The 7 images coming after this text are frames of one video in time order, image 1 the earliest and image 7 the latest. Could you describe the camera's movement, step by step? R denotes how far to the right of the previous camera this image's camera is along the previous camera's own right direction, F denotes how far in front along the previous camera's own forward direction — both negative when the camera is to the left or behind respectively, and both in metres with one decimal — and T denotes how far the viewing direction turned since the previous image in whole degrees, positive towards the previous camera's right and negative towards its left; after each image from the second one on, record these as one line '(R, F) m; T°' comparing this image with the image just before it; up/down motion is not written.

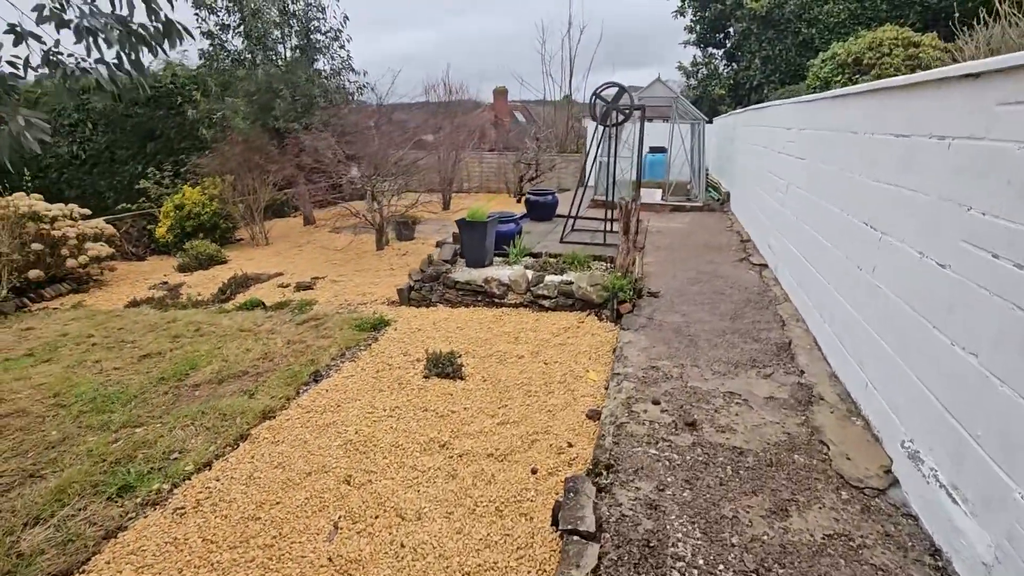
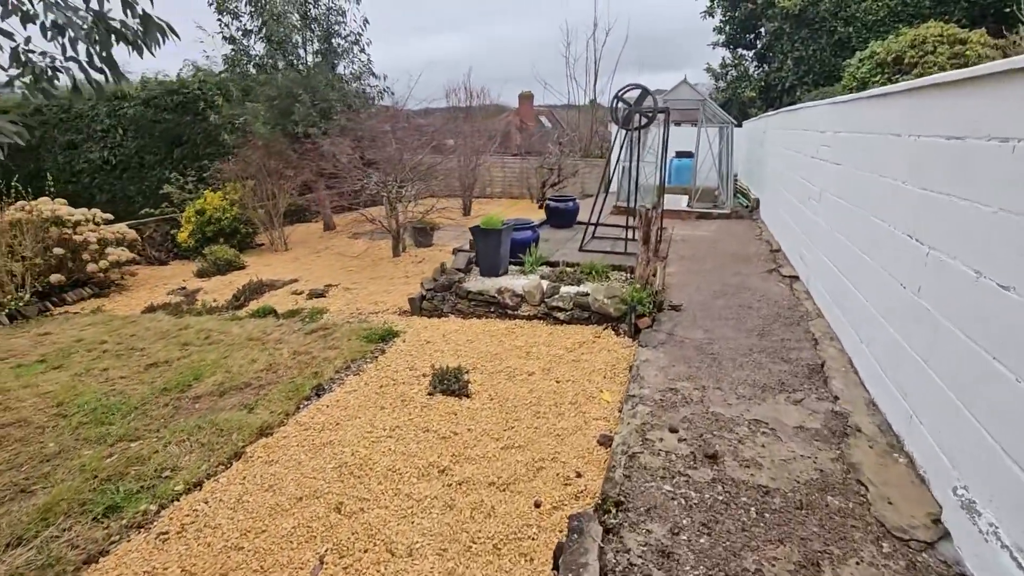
(+0.1, +0.2) m; -3°
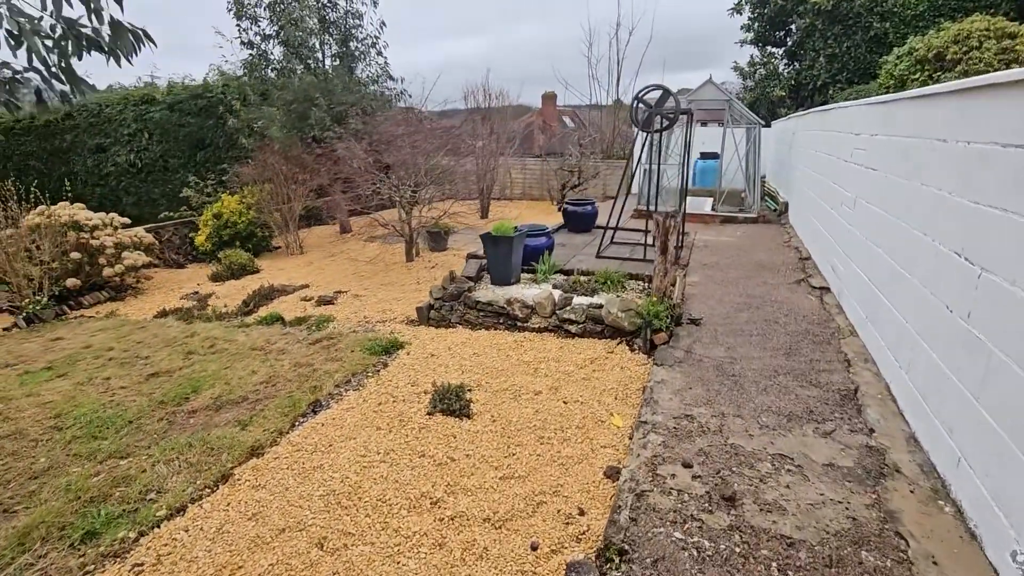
(+0.1, +0.2) m; -3°
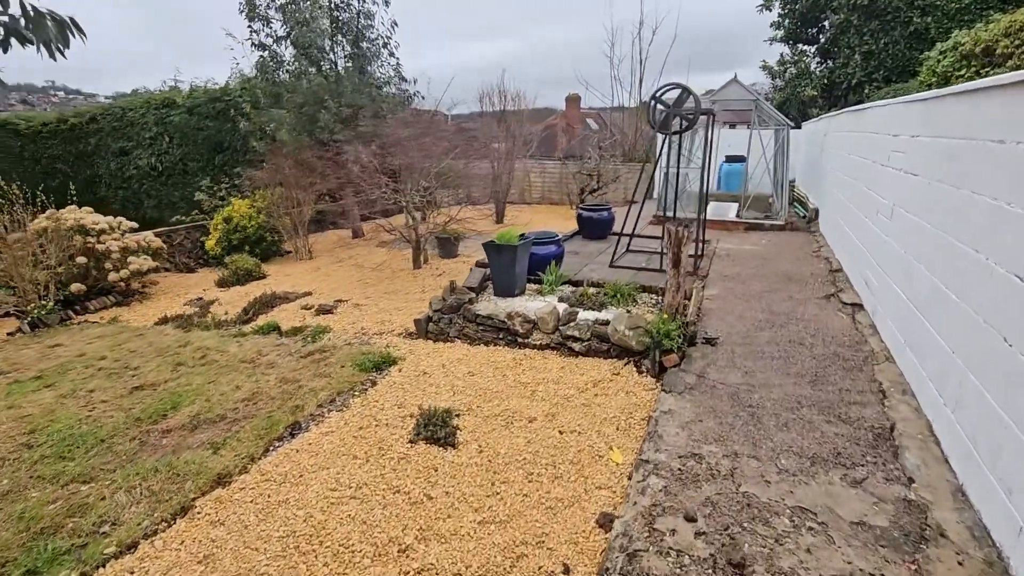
(+0.2, +0.3) m; -3°
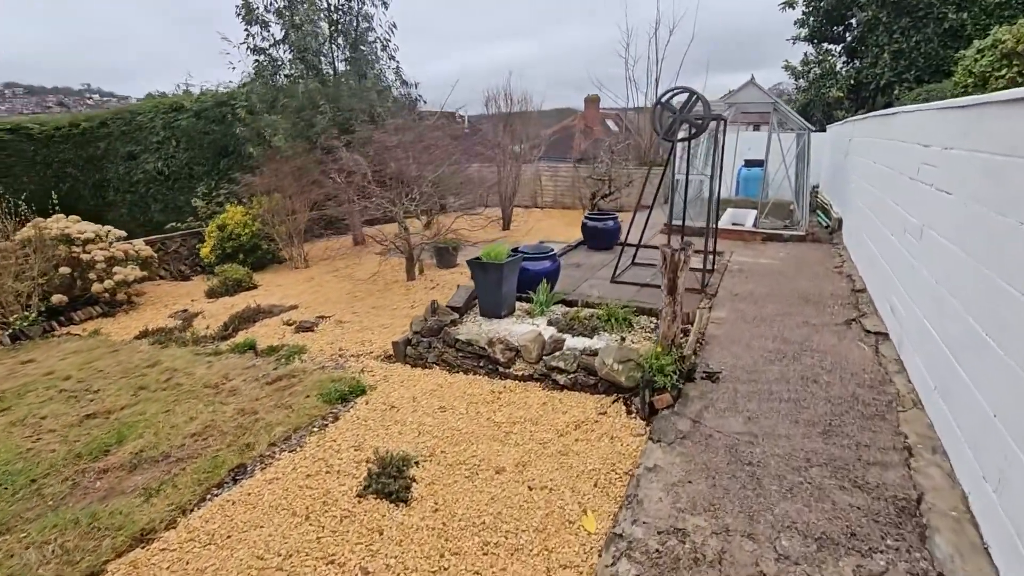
(+0.3, +0.4) m; -2°
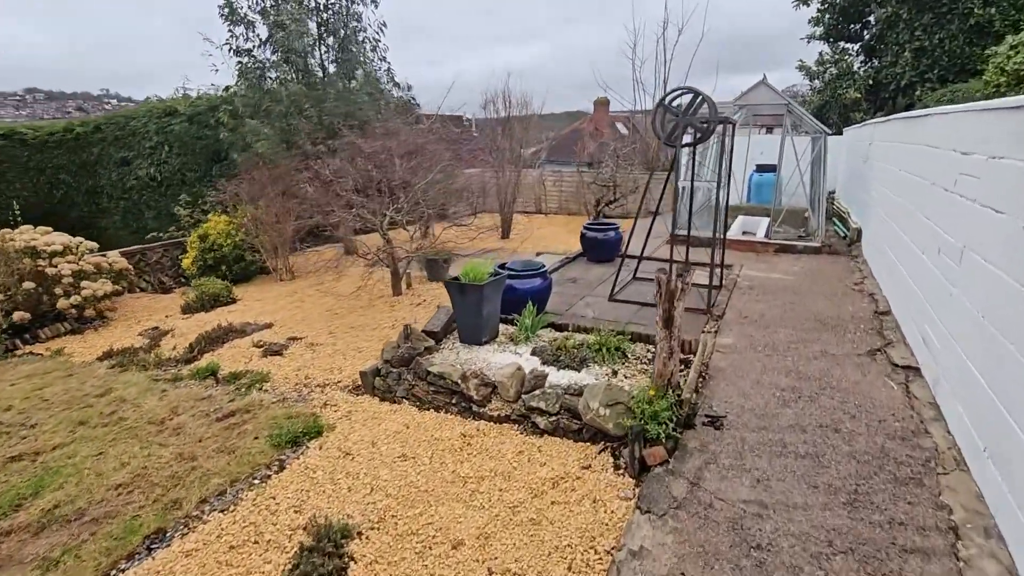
(+0.3, +0.5) m; -1°
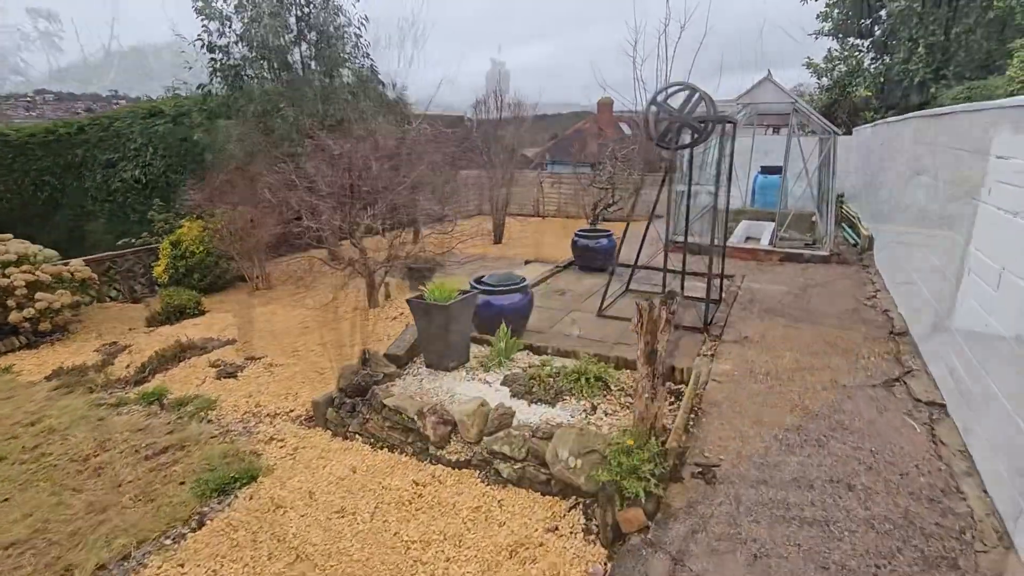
(+0.3, +0.5) m; -1°
